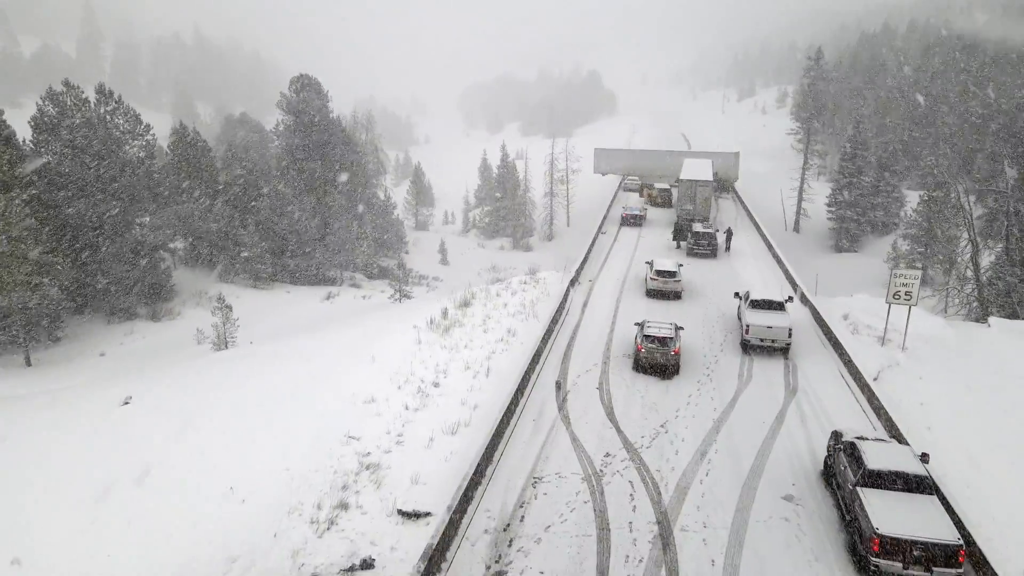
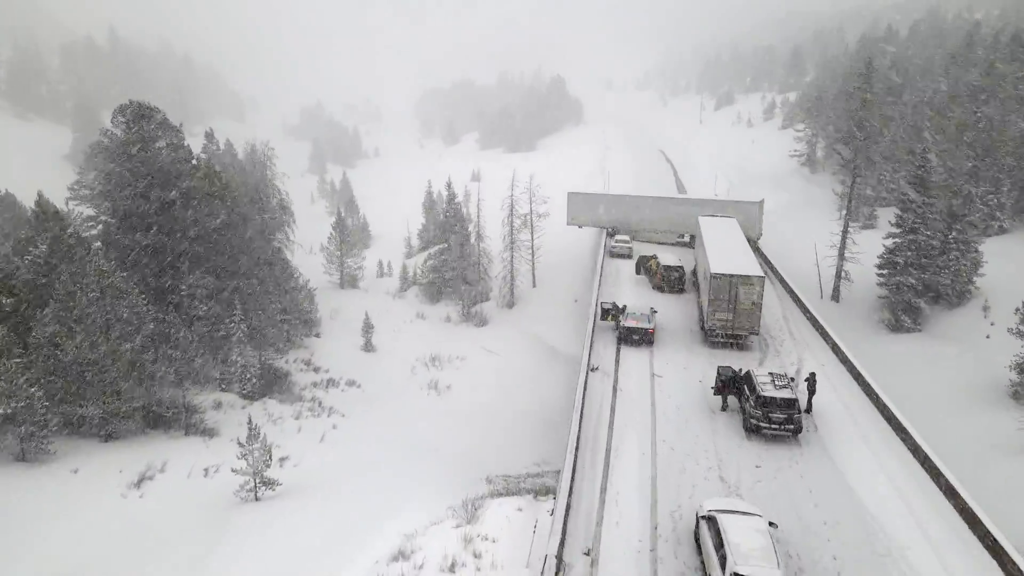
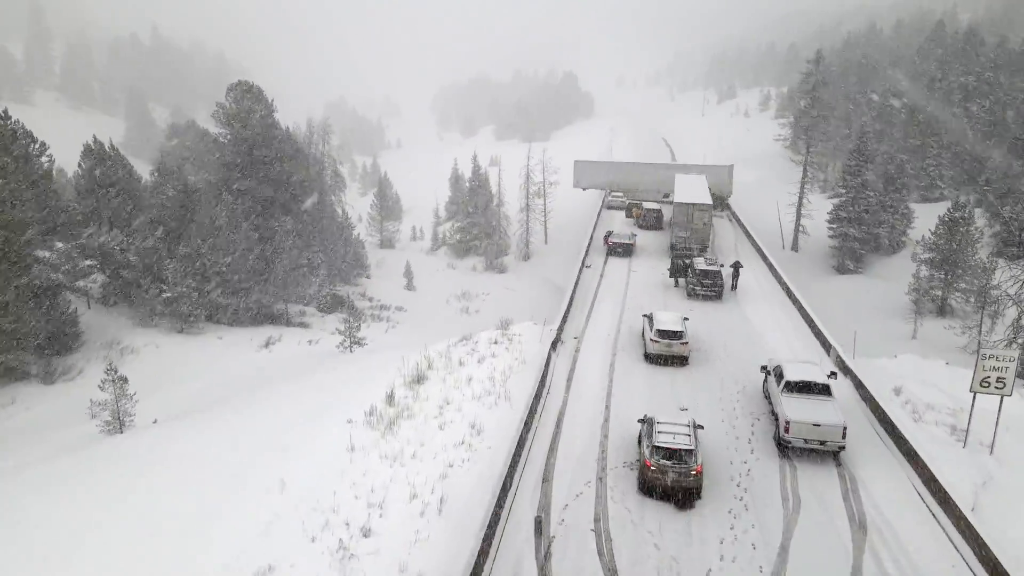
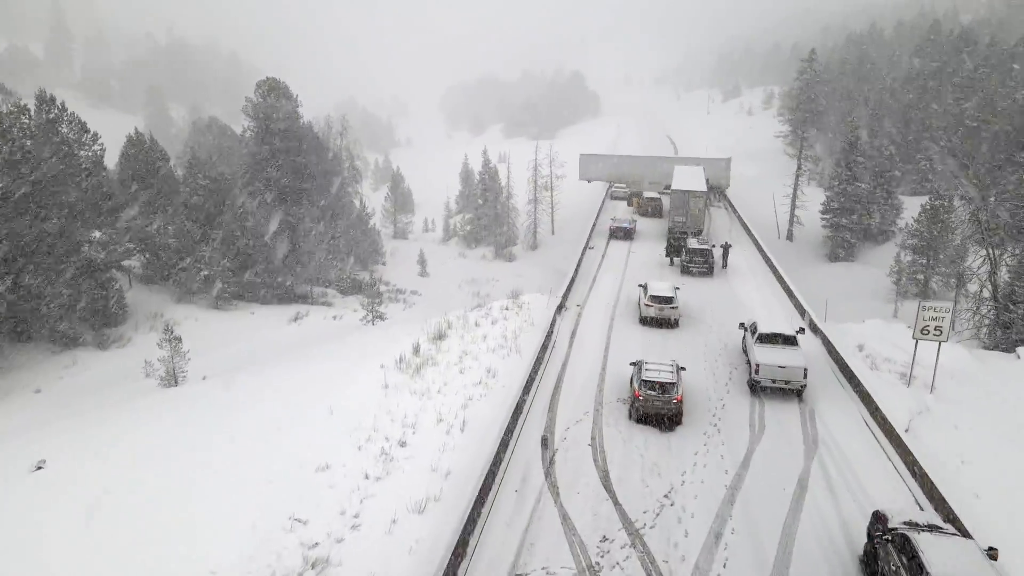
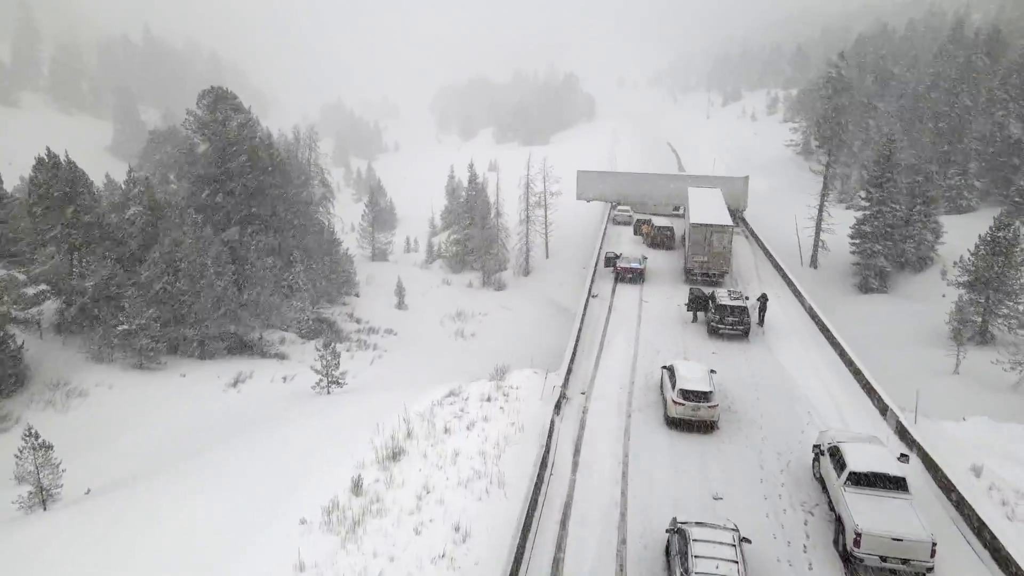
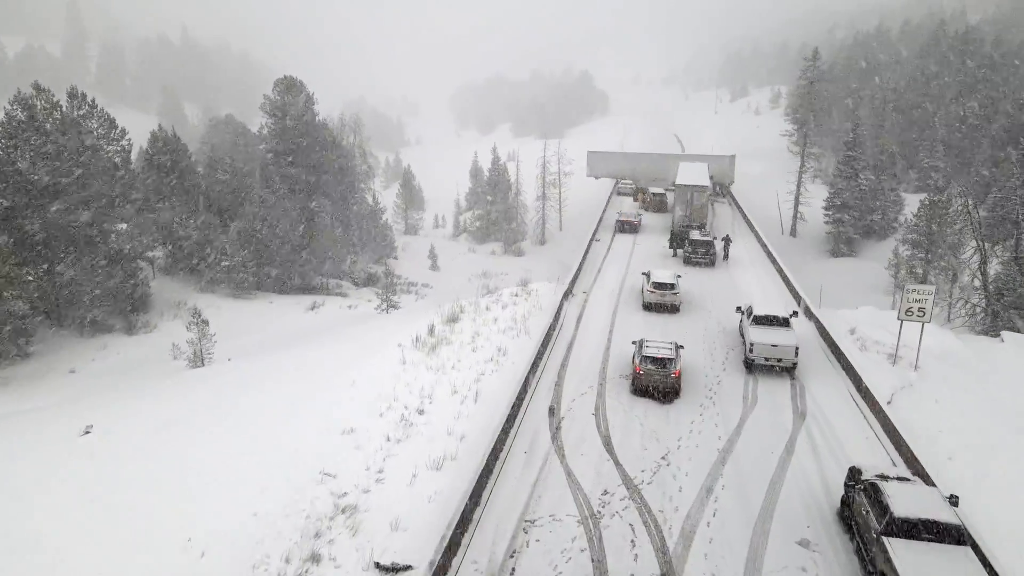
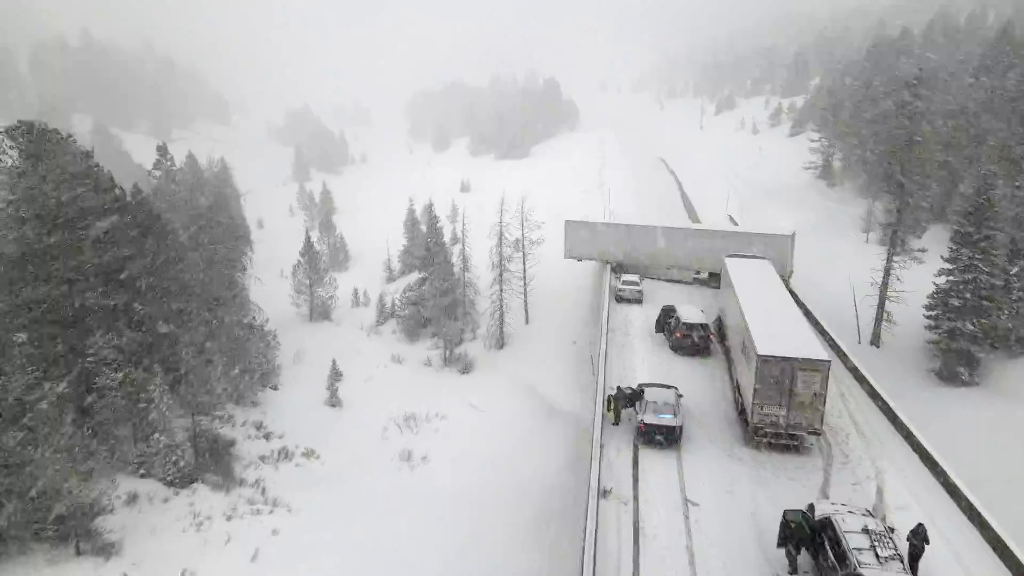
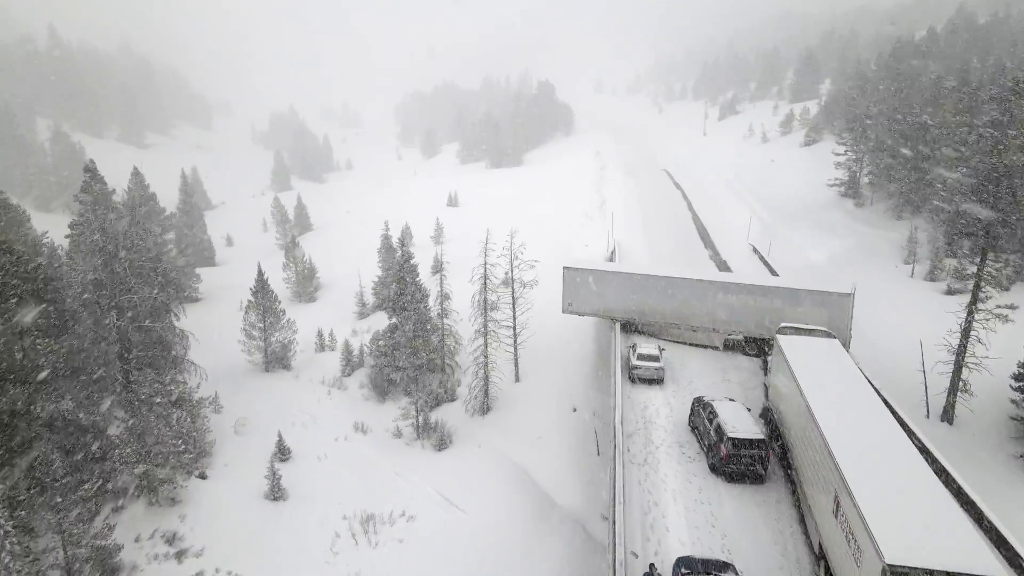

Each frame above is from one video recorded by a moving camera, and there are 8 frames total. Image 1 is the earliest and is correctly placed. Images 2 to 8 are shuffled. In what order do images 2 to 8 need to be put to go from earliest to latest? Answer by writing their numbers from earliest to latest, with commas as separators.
6, 4, 3, 5, 2, 7, 8
